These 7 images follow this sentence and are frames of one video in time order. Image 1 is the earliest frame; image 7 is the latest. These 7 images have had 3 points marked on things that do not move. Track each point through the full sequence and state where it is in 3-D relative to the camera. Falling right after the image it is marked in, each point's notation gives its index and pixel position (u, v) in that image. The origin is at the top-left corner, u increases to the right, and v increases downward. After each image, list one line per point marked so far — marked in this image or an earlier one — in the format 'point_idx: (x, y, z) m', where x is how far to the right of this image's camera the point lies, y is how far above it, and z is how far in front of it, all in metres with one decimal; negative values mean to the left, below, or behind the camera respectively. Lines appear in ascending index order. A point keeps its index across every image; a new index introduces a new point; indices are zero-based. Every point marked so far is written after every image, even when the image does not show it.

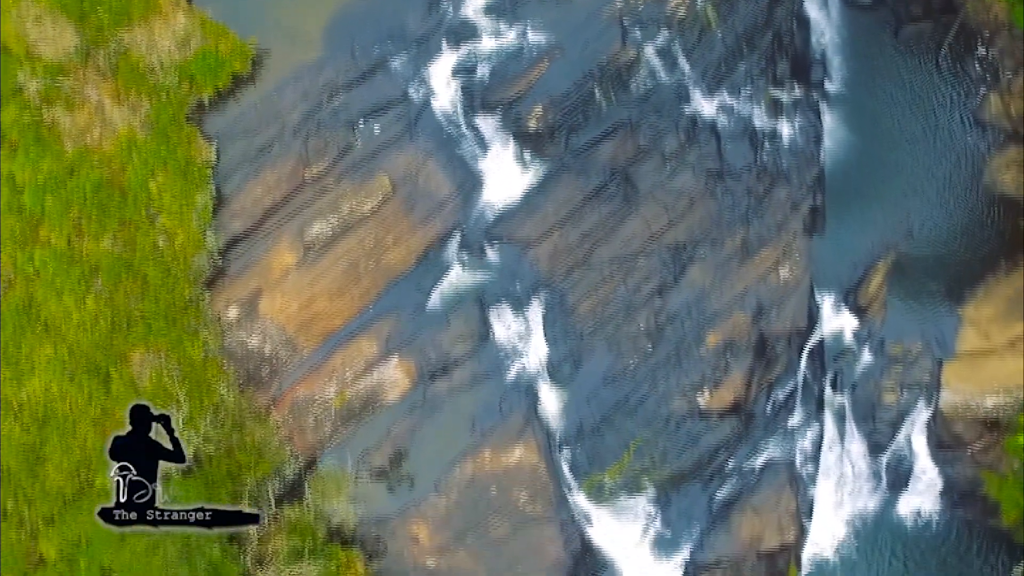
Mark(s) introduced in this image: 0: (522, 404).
0: (+0.1, -1.2, +9.0) m
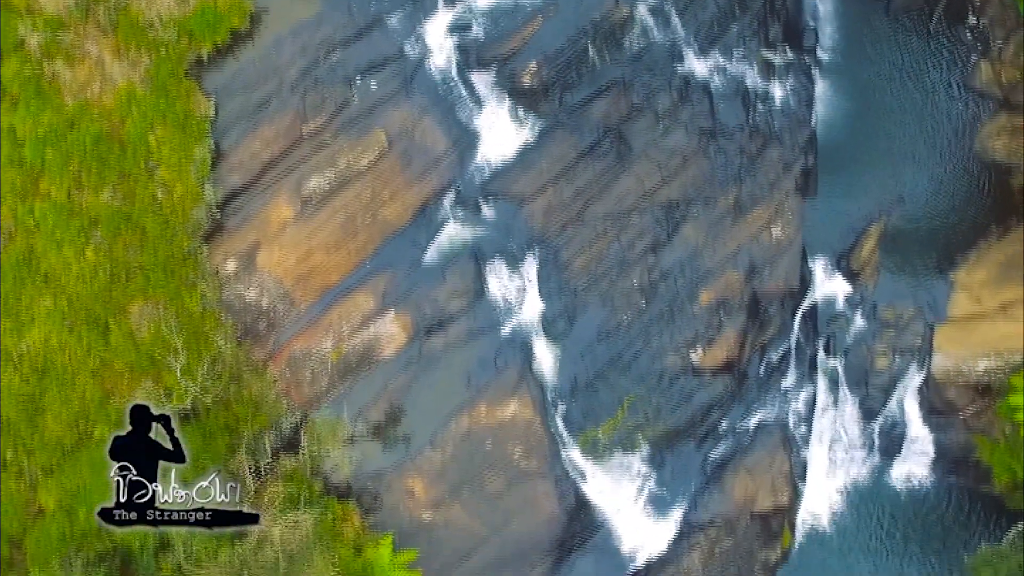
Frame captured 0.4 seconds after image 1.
0: (0.0, -0.7, +9.1) m
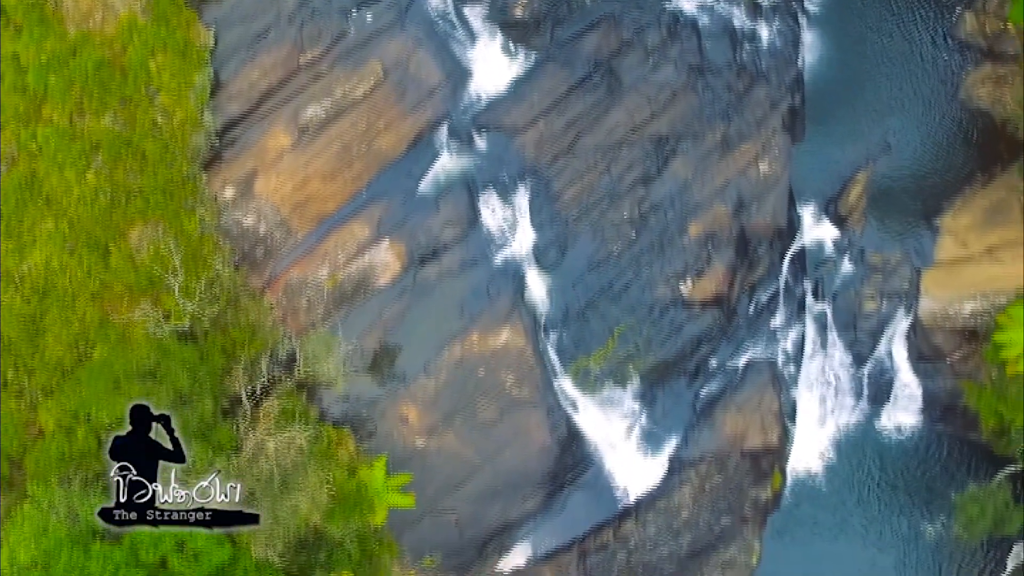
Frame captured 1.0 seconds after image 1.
0: (0.0, 0.0, +9.3) m
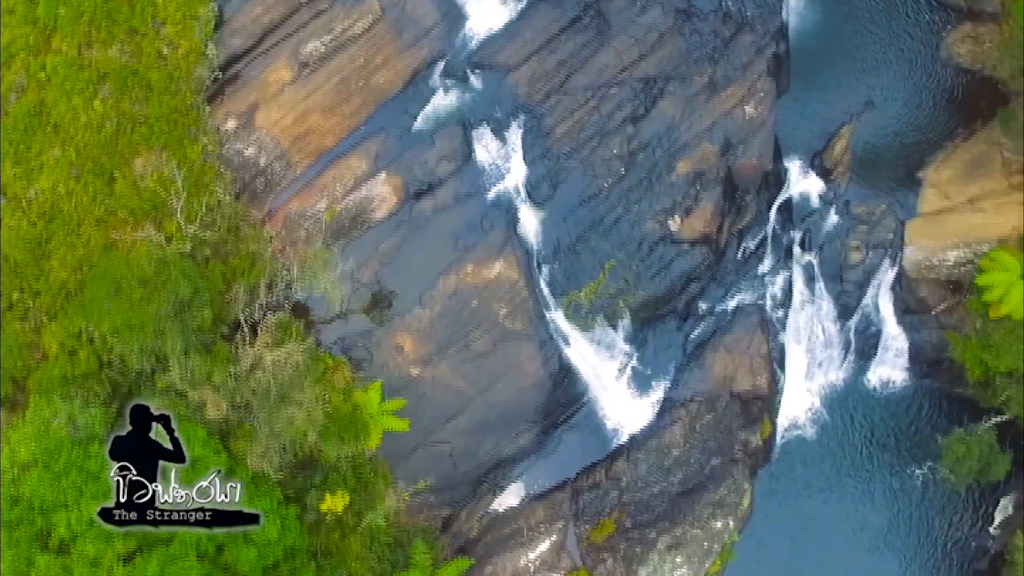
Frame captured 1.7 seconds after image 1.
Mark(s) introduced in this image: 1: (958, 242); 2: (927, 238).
0: (-0.1, +0.7, +9.5) m
1: (+5.6, +0.6, +11.2) m
2: (+5.4, +0.7, +11.5) m
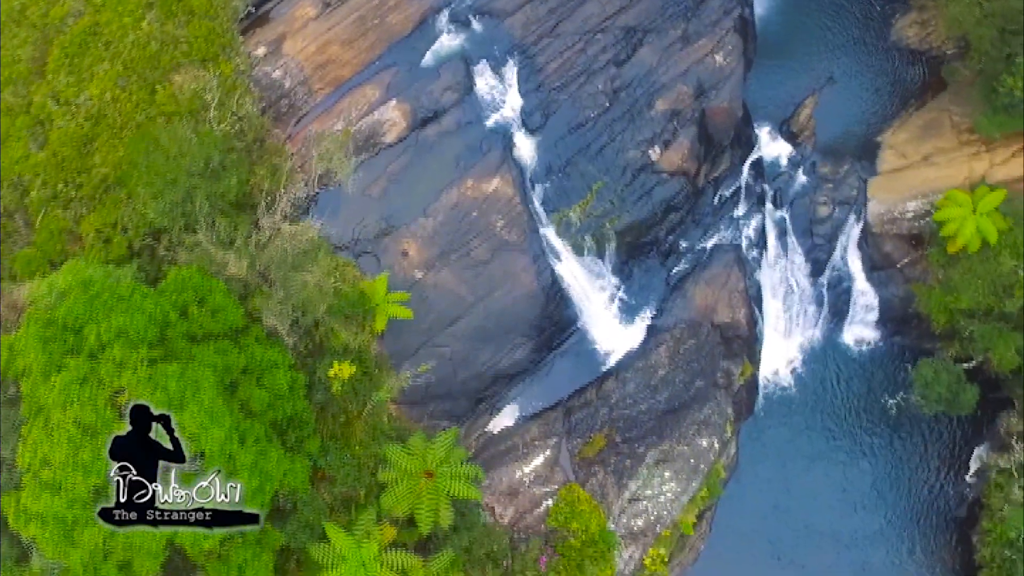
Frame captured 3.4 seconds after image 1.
0: (-0.2, +1.7, +10.6) m
1: (+5.6, +1.3, +12.3) m
2: (+5.3, +1.3, +12.6) m
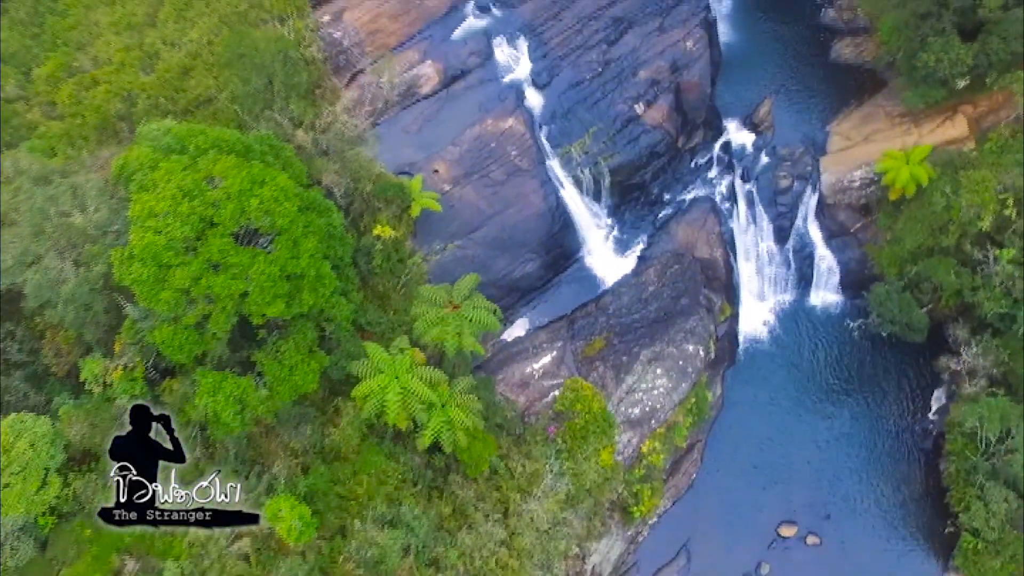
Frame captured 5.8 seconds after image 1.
0: (0.0, +2.8, +13.0) m
1: (+5.7, +2.0, +14.6) m
2: (+5.5, +2.0, +14.9) m
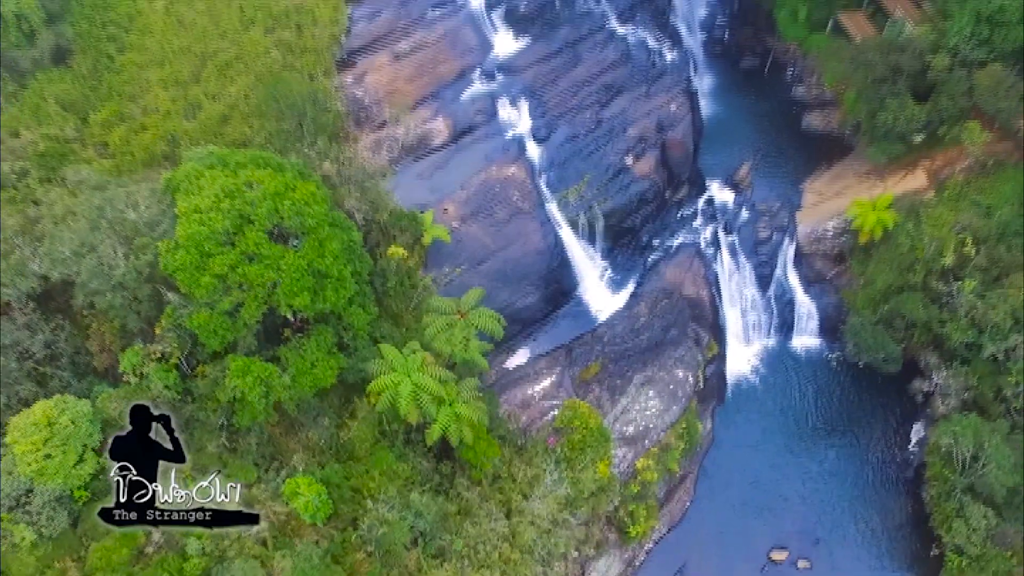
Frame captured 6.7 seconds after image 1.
0: (0.0, +2.3, +14.5) m
1: (+5.8, +1.3, +16.0) m
2: (+5.5, +1.2, +16.2) m
